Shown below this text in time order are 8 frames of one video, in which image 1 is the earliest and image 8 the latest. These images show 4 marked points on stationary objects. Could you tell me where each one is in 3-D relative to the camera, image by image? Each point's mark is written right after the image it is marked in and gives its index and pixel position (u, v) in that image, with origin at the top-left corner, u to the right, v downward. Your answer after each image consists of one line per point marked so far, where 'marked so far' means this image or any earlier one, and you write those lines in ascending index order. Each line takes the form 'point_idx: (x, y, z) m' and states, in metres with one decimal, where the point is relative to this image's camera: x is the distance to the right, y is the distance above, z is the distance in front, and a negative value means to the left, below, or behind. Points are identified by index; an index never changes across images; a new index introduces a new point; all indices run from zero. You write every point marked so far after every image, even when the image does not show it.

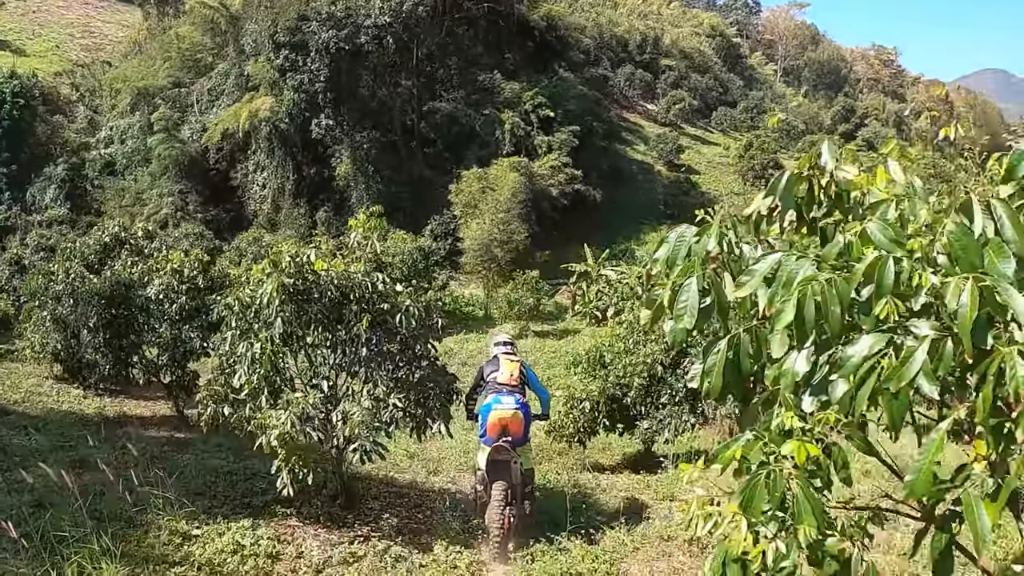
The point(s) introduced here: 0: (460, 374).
0: (-0.6, -1.0, +15.8) m
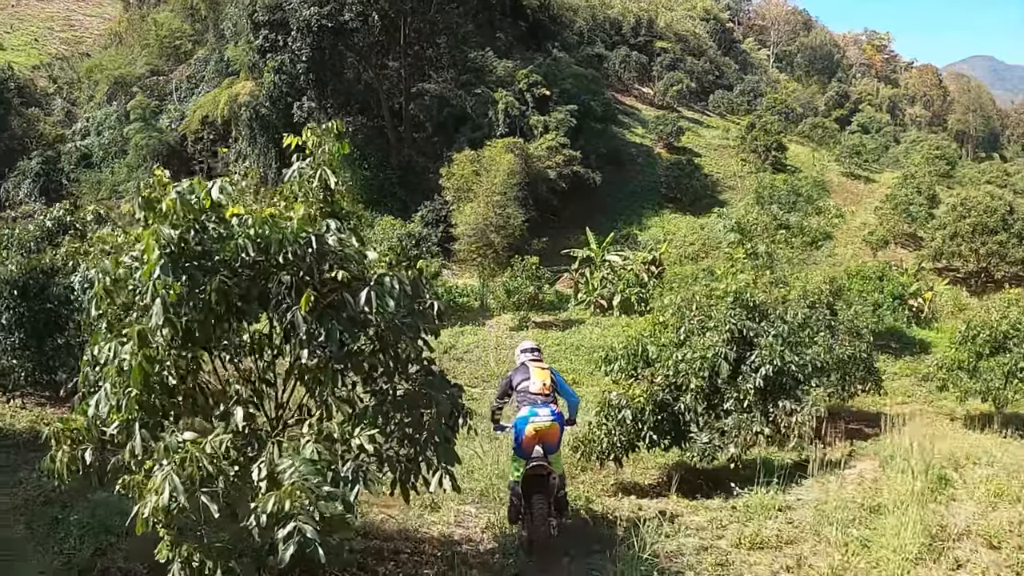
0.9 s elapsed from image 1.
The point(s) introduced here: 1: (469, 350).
0: (-0.6, -0.9, +14.2) m
1: (-0.5, -0.7, +15.7) m
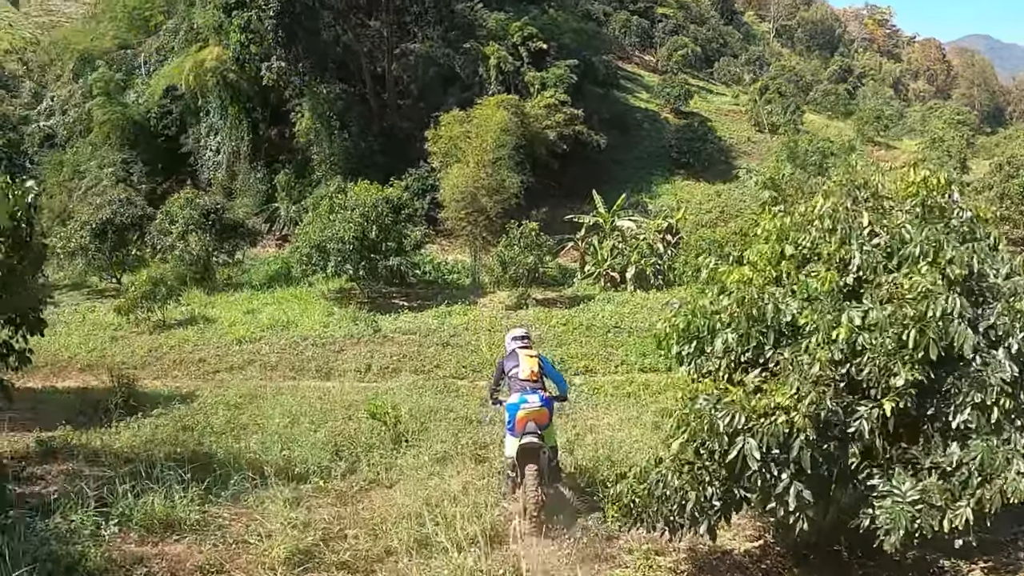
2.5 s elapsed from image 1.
0: (-0.6, -0.6, +11.4) m
1: (-0.5, -0.4, +12.8) m
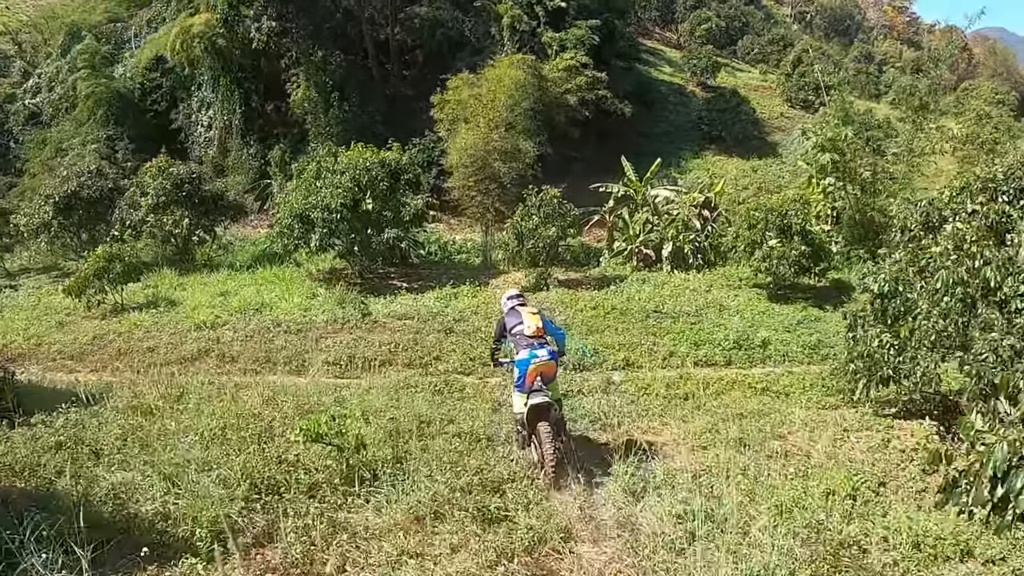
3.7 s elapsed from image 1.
0: (-0.5, -0.4, +9.1) m
1: (-0.4, -0.2, +10.5) m
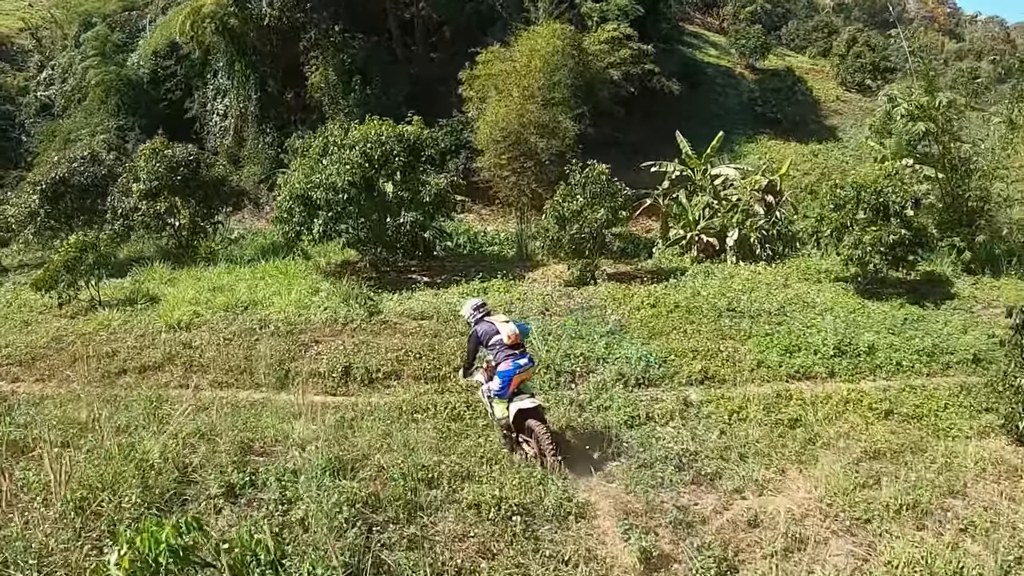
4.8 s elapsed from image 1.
0: (-0.2, -0.4, +7.1) m
1: (-0.1, -0.2, +8.6) m
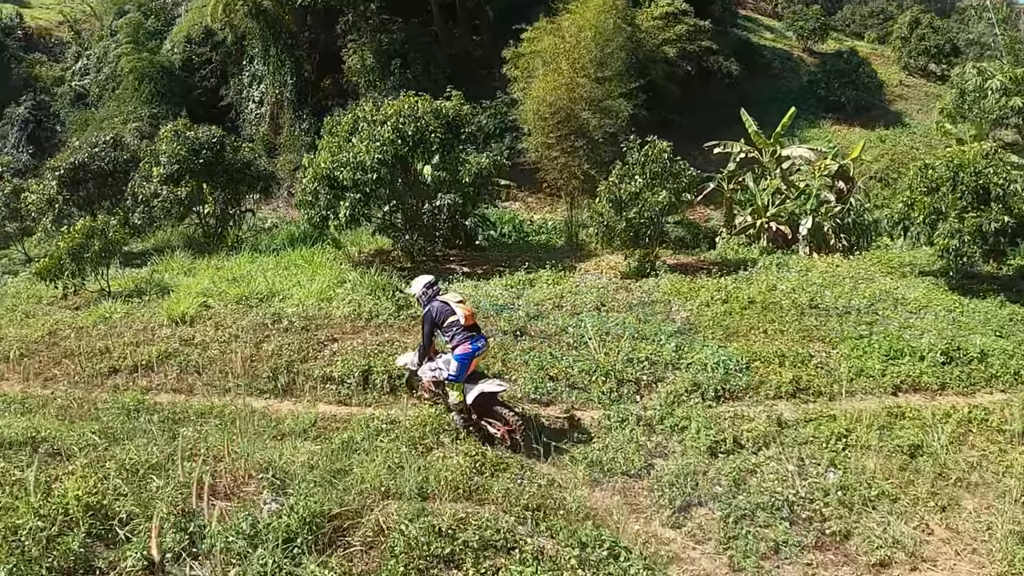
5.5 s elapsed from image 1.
0: (0.0, -0.3, +6.0) m
1: (+0.2, -0.1, +7.5) m
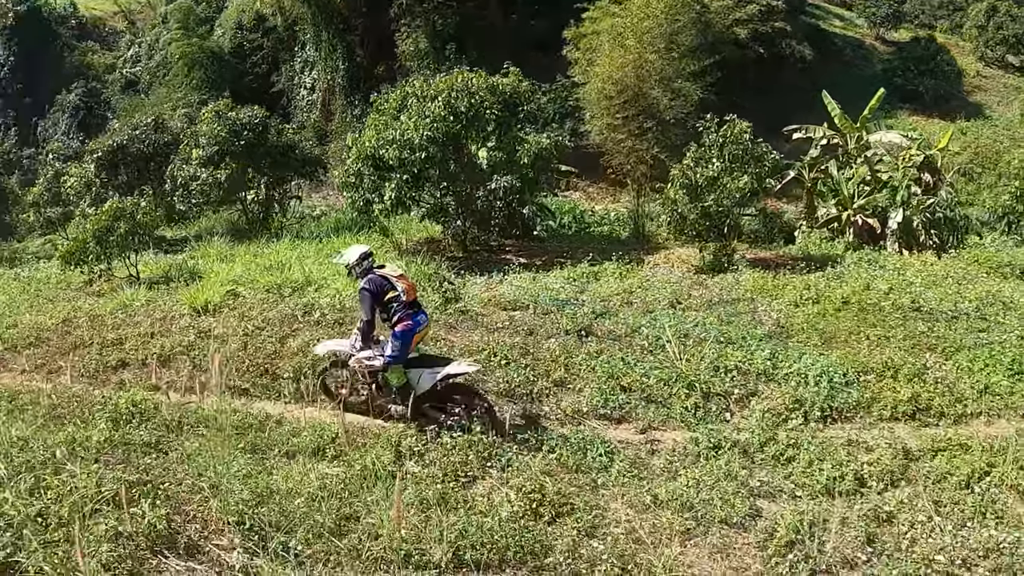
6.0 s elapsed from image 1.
0: (+0.2, -0.3, +5.2) m
1: (+0.5, -0.1, +6.6) m
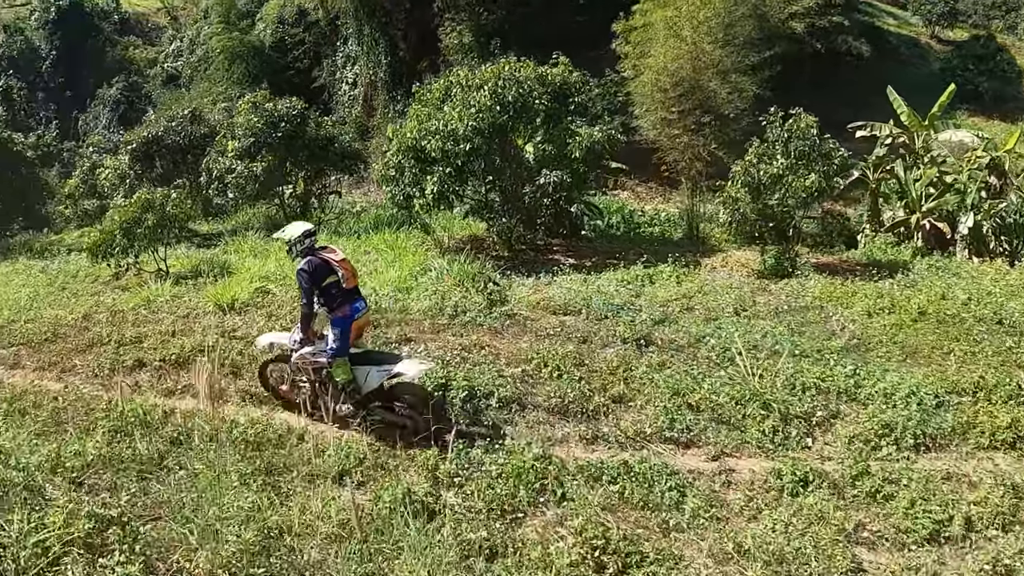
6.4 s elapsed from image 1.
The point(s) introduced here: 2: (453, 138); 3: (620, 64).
0: (+0.4, -0.3, +4.7) m
1: (+0.7, -0.1, +6.1) m
2: (-0.4, +0.9, +8.1) m
3: (+1.1, +2.3, +14.0) m
